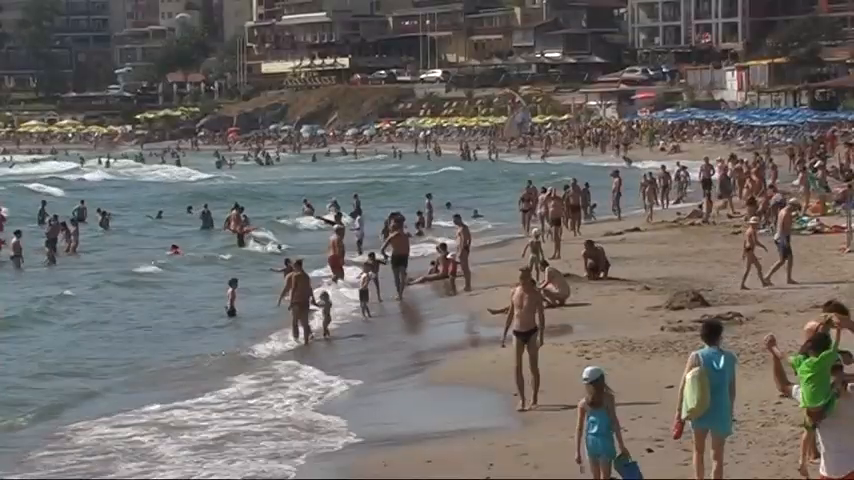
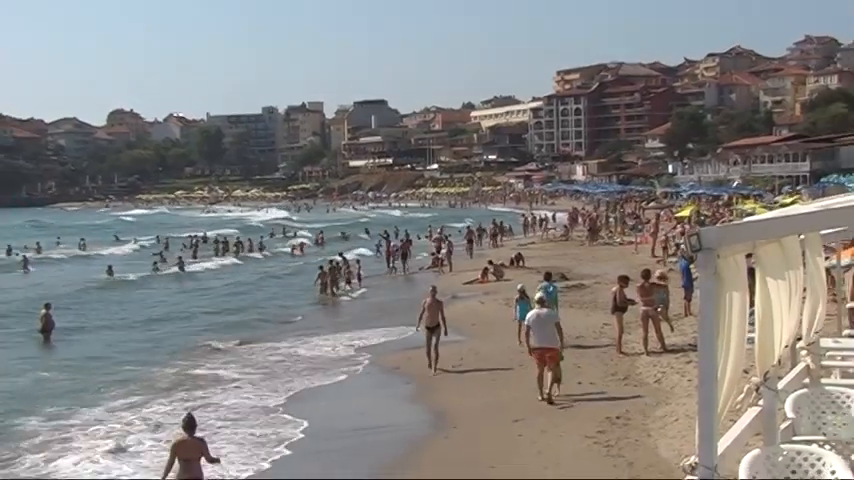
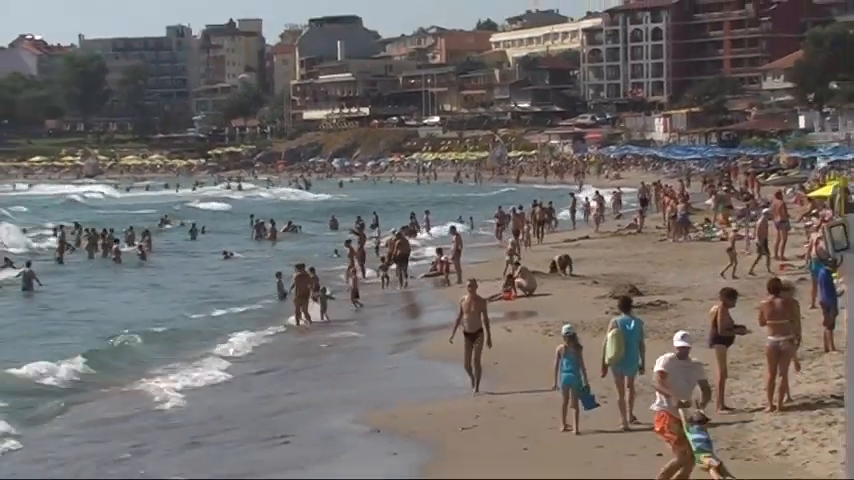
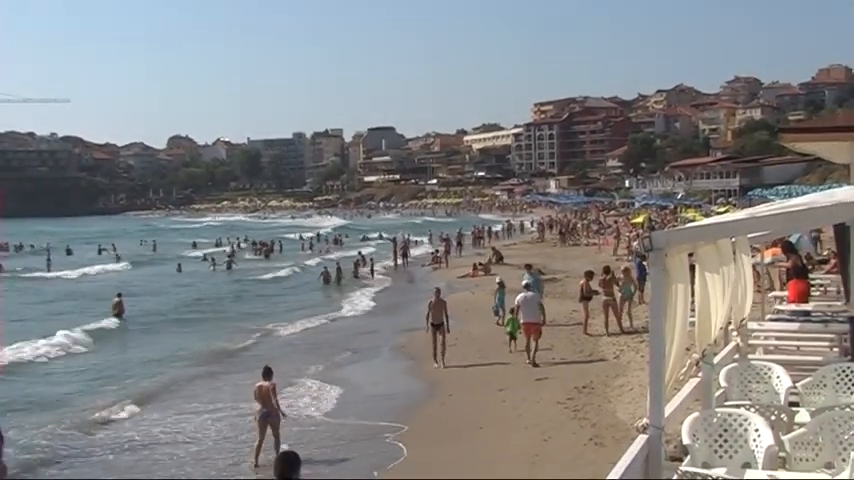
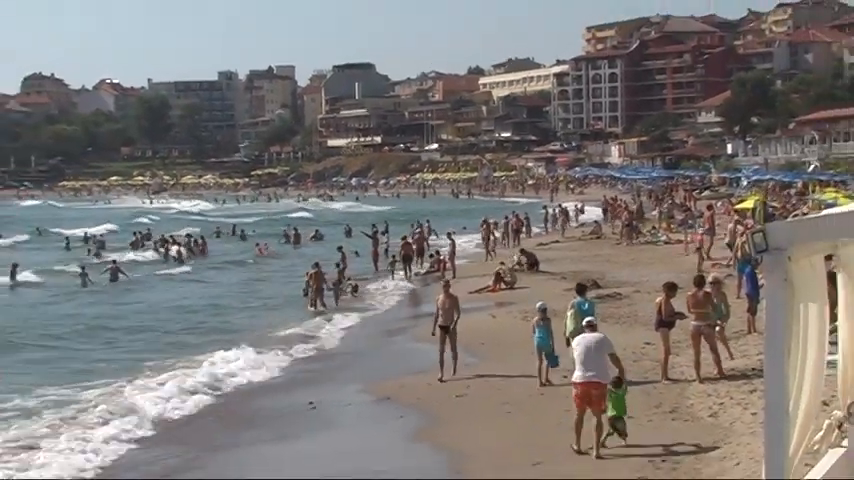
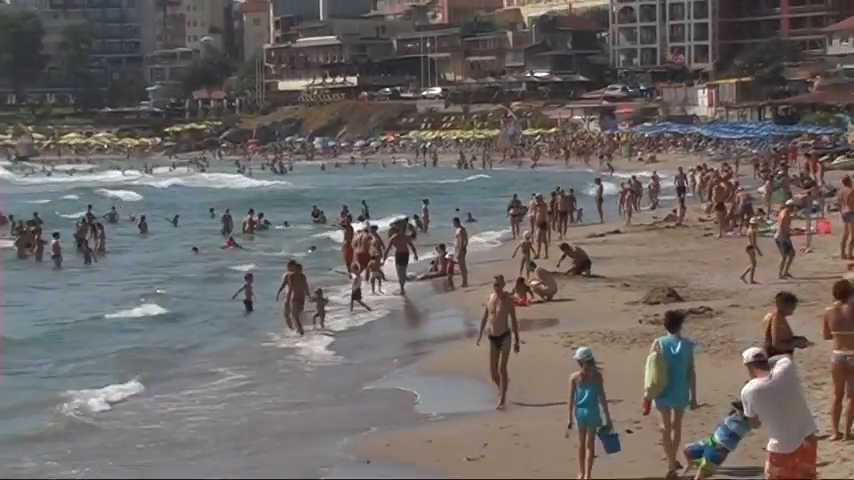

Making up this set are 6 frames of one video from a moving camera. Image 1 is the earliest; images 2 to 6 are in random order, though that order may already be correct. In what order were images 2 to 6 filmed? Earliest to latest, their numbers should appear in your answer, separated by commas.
6, 3, 5, 2, 4
